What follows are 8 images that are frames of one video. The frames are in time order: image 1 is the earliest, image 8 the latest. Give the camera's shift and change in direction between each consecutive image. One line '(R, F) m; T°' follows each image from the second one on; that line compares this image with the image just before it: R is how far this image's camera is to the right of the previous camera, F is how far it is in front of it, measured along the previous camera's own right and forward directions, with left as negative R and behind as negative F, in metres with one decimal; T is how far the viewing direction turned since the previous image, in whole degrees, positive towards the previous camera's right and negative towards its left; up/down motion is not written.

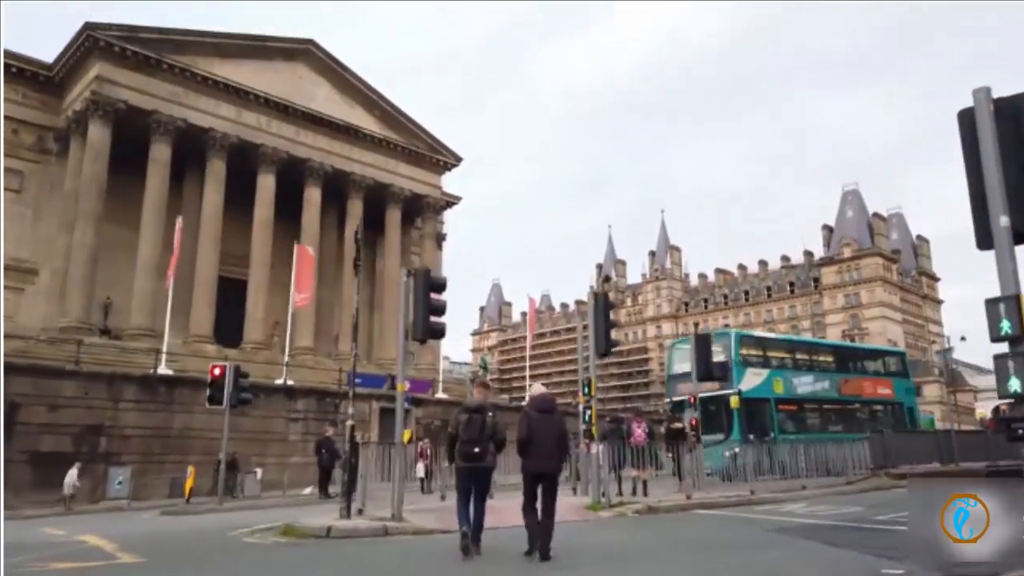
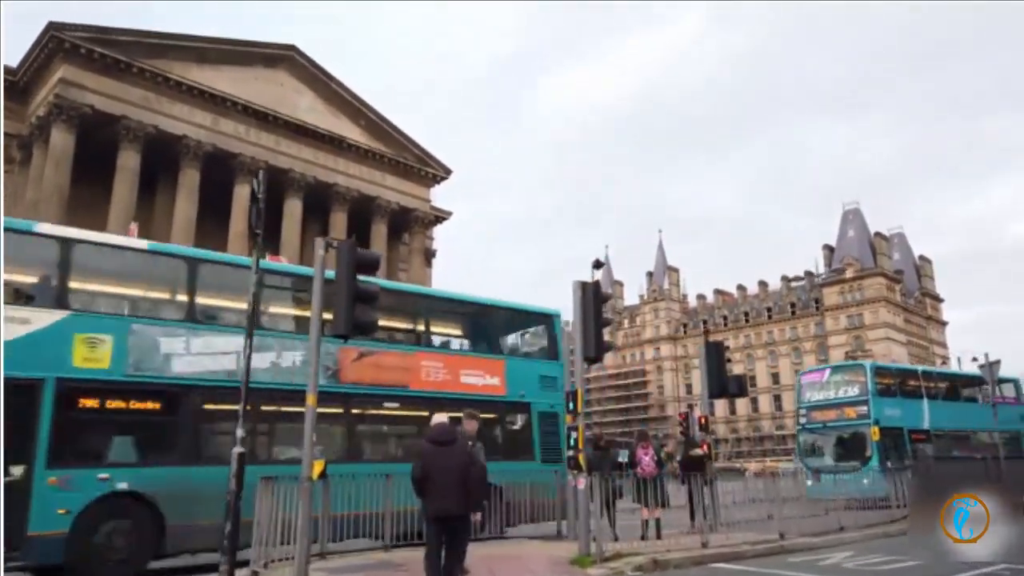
(+0.4, +2.3) m; 0°
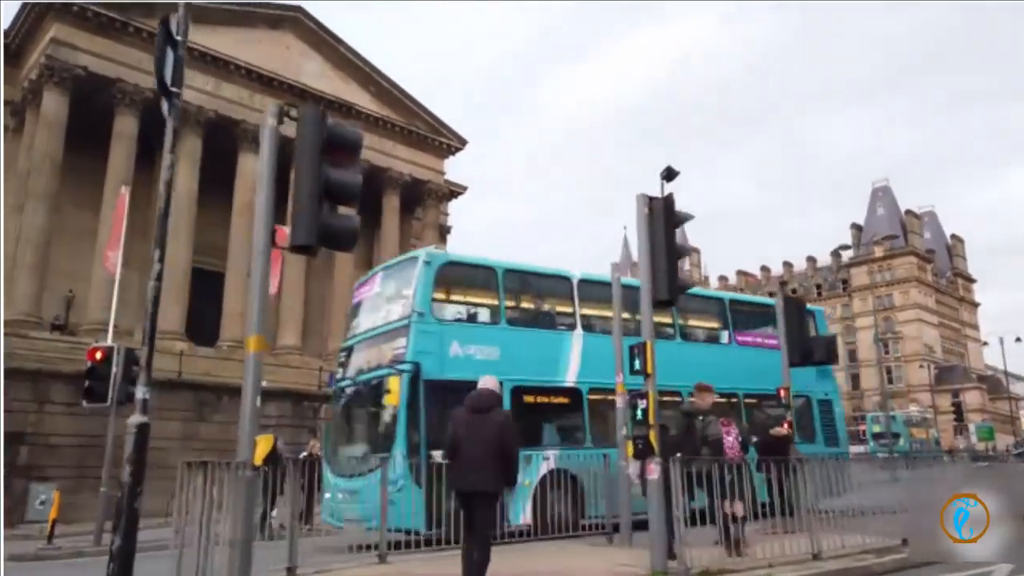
(-0.2, +2.3) m; -1°
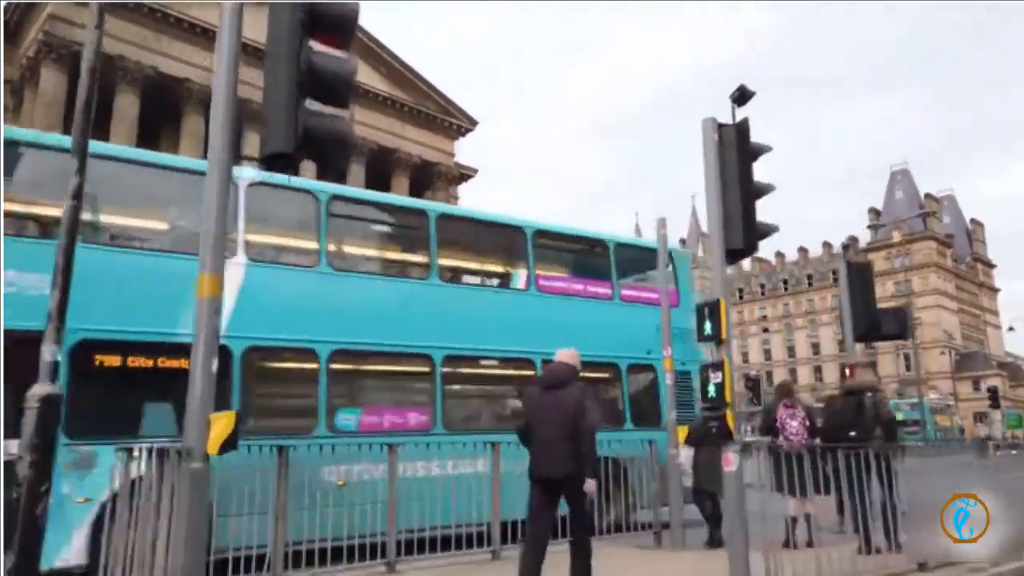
(-0.2, +1.2) m; -1°
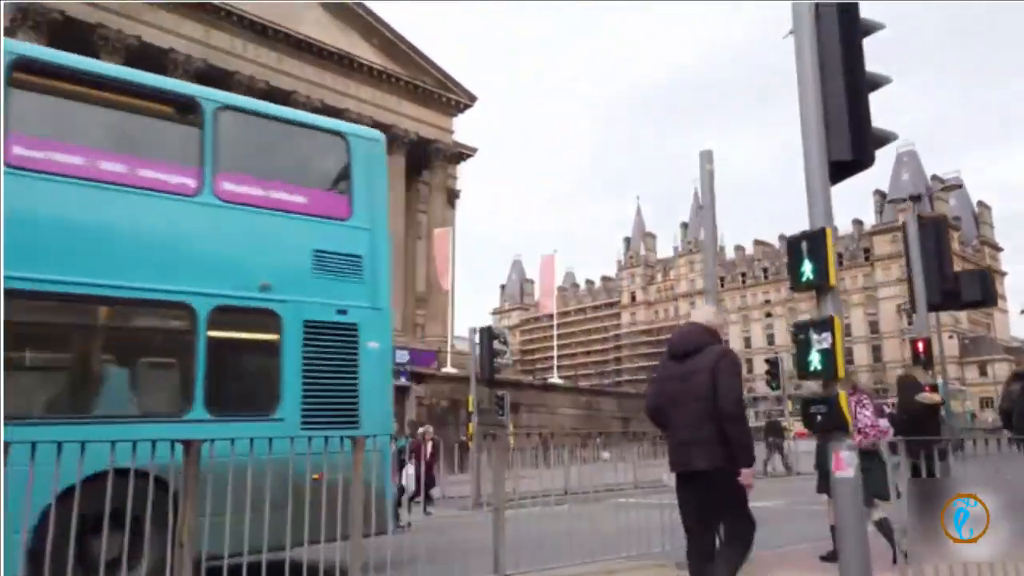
(-0.1, +1.4) m; 0°
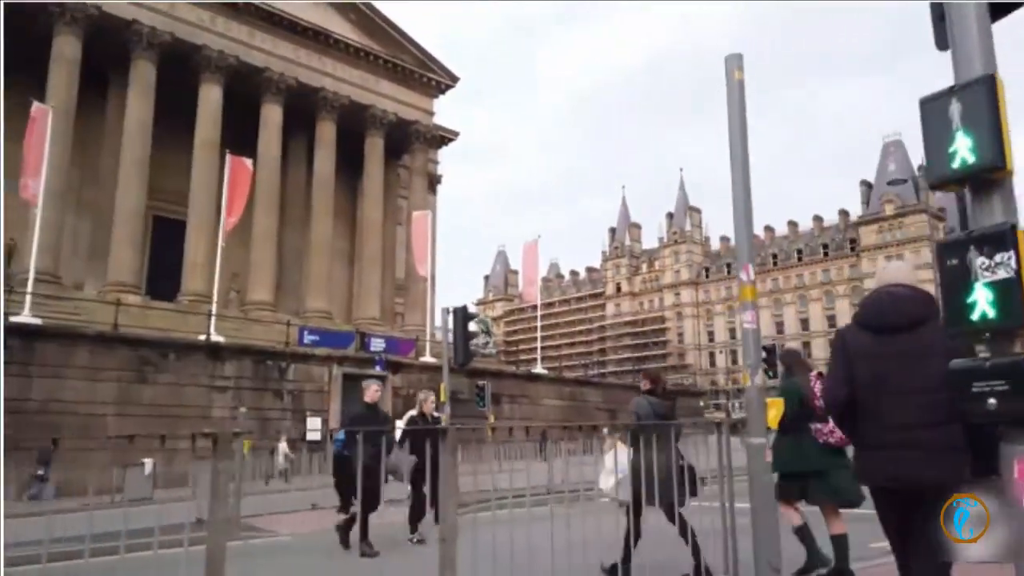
(+0.1, +1.3) m; +1°
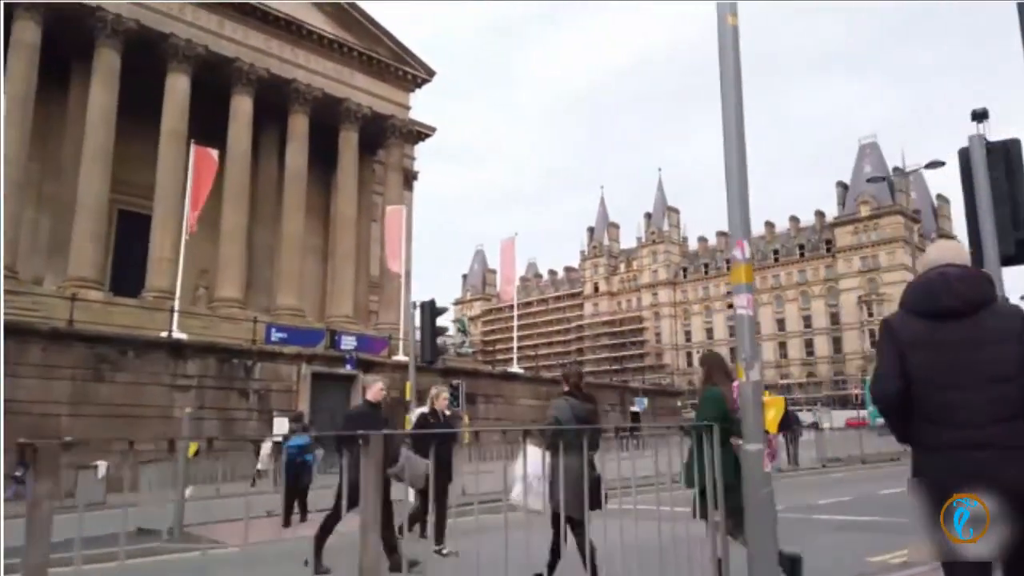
(+0.1, +0.6) m; +2°
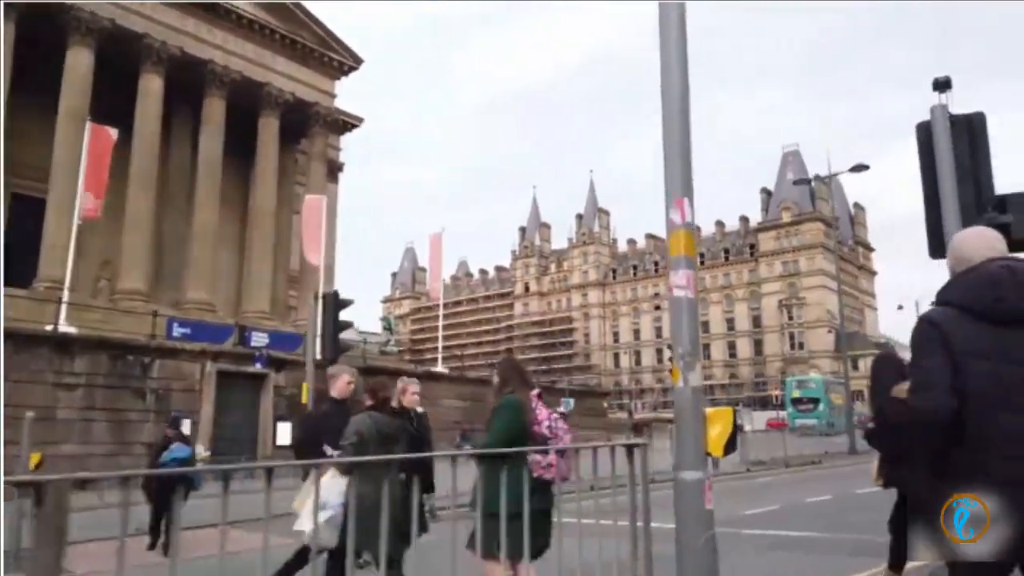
(+0.3, +0.9) m; +5°
